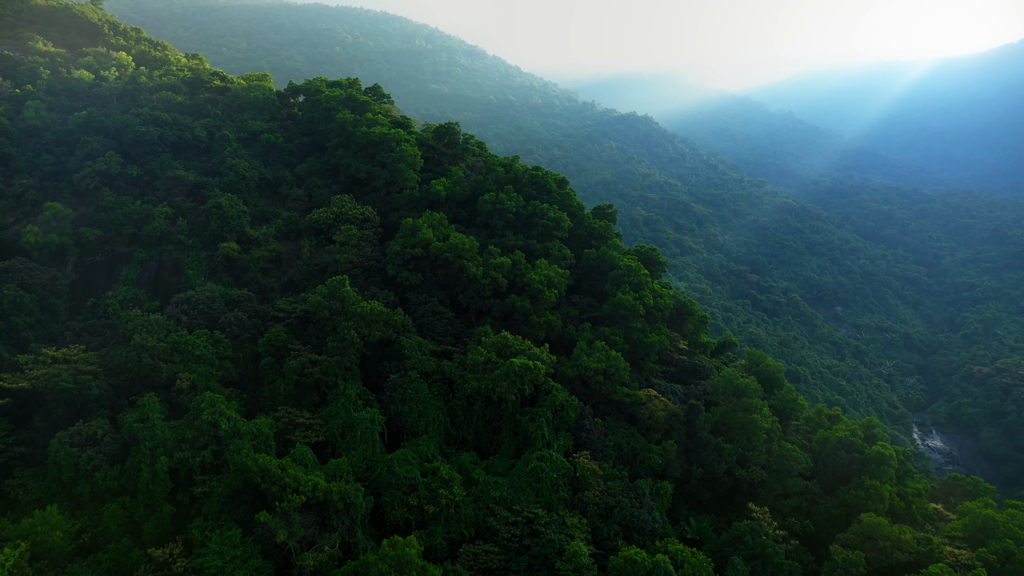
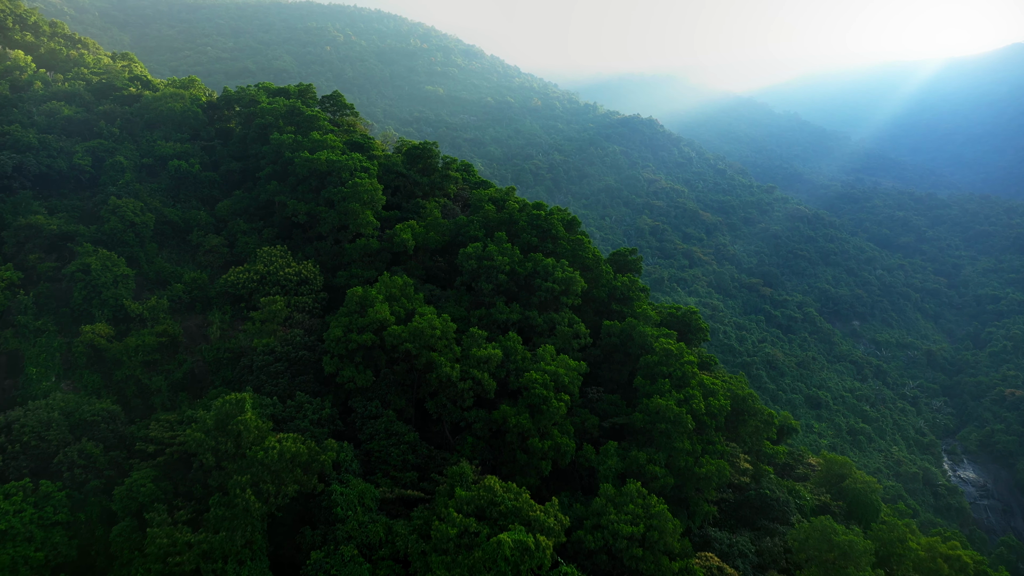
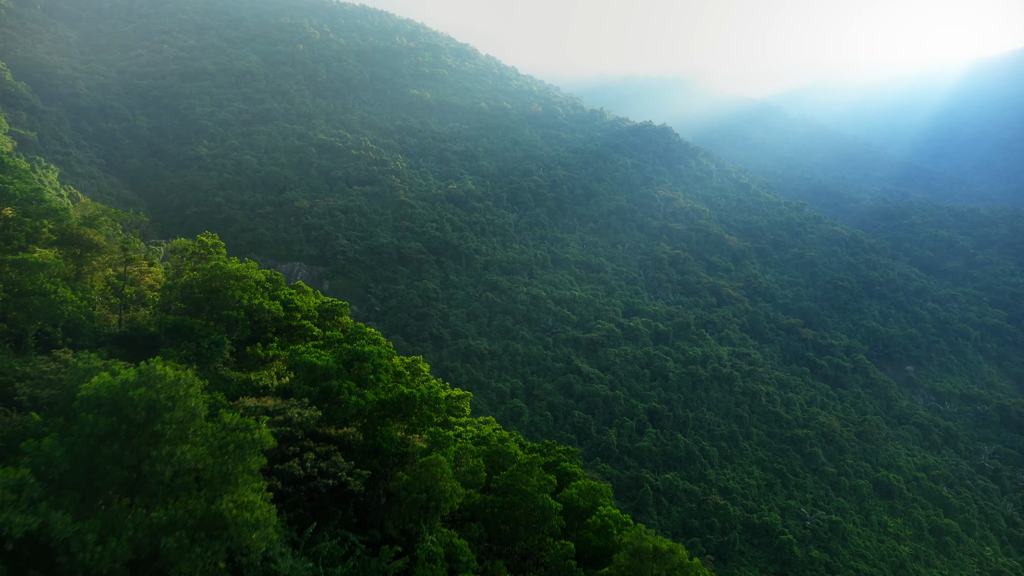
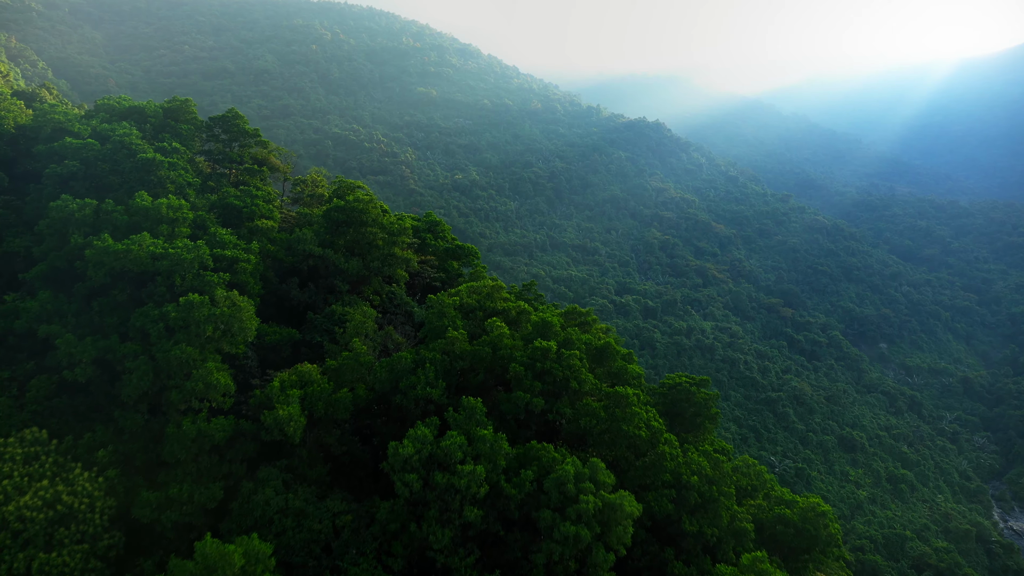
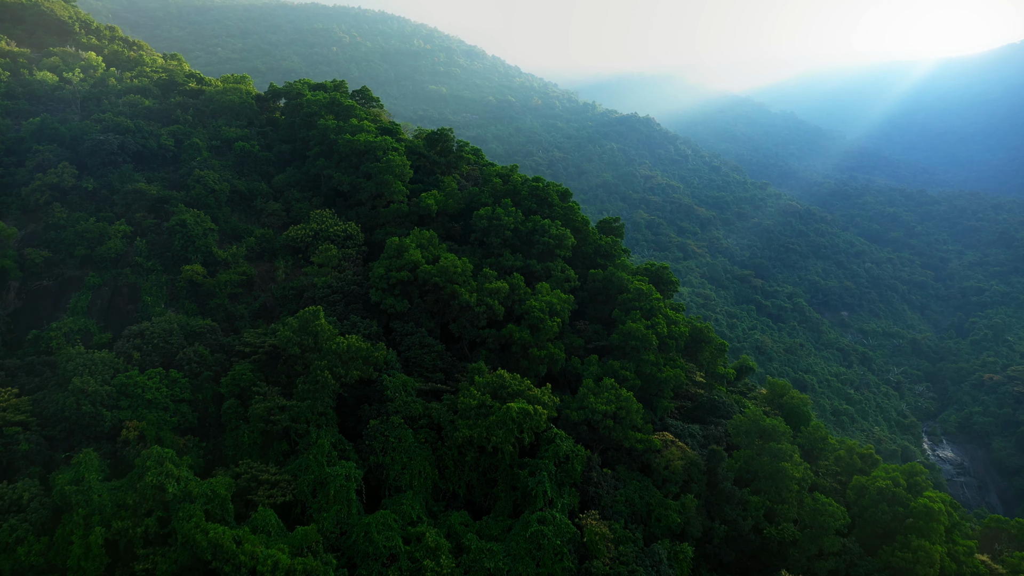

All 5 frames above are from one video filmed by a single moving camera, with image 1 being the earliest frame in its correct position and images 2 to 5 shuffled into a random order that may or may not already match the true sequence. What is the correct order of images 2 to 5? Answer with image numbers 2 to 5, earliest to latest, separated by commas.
5, 2, 4, 3
